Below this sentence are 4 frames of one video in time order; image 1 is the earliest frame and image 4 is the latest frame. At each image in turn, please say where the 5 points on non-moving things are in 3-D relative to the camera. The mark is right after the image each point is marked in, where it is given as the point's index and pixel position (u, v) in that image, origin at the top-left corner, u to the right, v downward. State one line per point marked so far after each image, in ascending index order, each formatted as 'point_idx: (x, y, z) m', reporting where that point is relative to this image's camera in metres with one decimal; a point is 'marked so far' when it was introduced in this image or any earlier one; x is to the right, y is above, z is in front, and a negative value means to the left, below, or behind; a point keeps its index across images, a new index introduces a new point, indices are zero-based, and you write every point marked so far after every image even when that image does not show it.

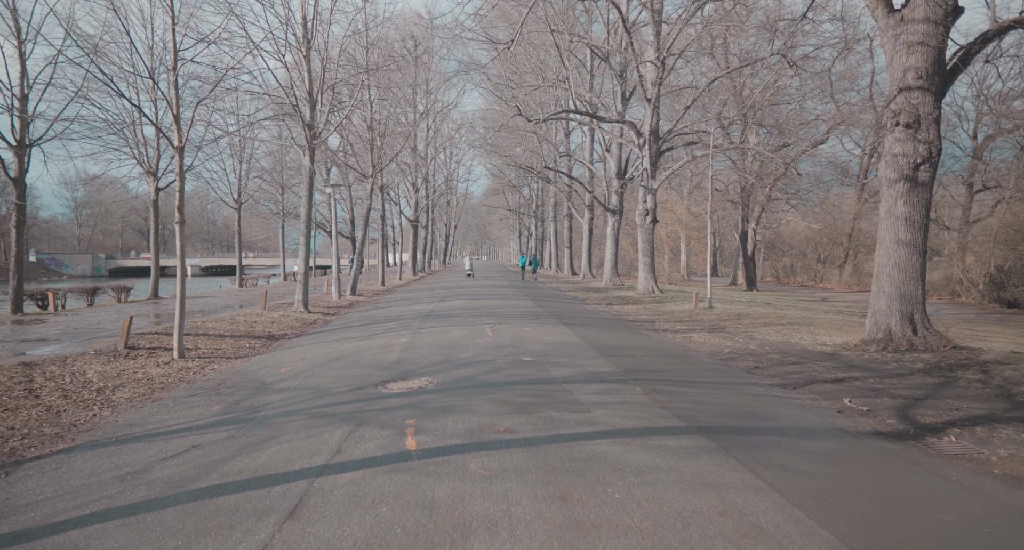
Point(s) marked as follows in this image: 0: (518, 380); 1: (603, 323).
0: (+0.1, -1.2, +7.8) m
1: (+2.1, -1.1, +16.2) m
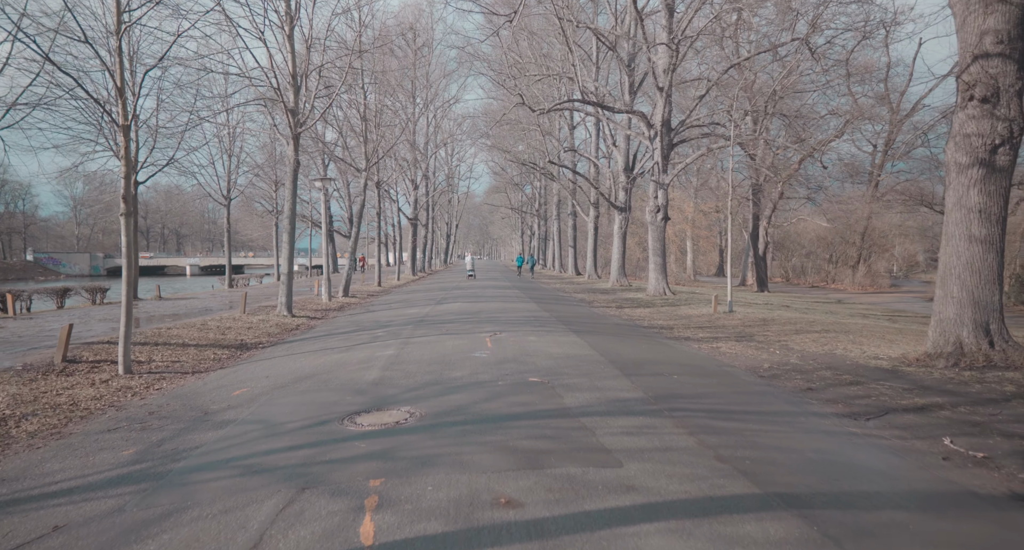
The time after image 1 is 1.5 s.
0: (+0.1, -1.2, +6.1) m
1: (+2.1, -1.1, +14.6) m
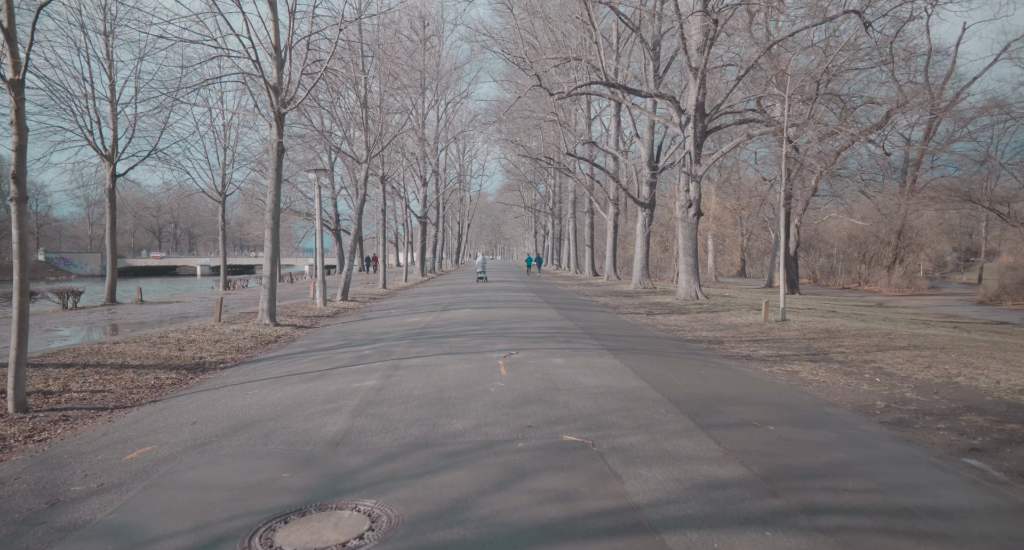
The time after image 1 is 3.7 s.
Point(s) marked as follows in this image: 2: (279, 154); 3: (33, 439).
0: (+0.3, -1.2, +3.6) m
1: (+2.4, -1.2, +12.0) m
2: (-5.2, +2.7, +16.0) m
3: (-4.1, -1.4, +6.2) m
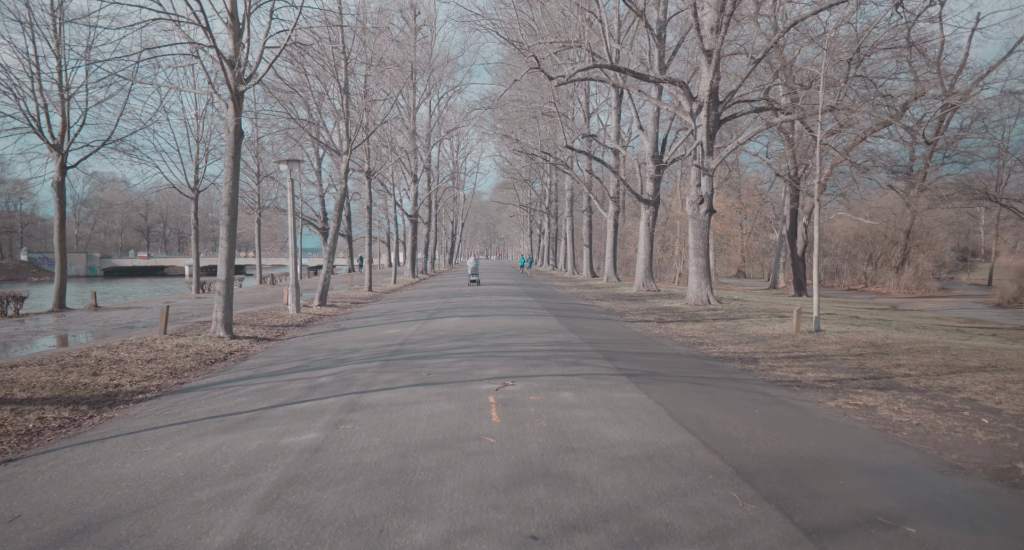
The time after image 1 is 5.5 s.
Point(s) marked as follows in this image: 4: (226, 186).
0: (+0.3, -1.3, +1.4) m
1: (+2.3, -1.3, +9.8) m
2: (-5.3, +2.6, +13.8) m
3: (-4.2, -1.5, +4.0) m
4: (-5.5, +1.7, +13.9) m
